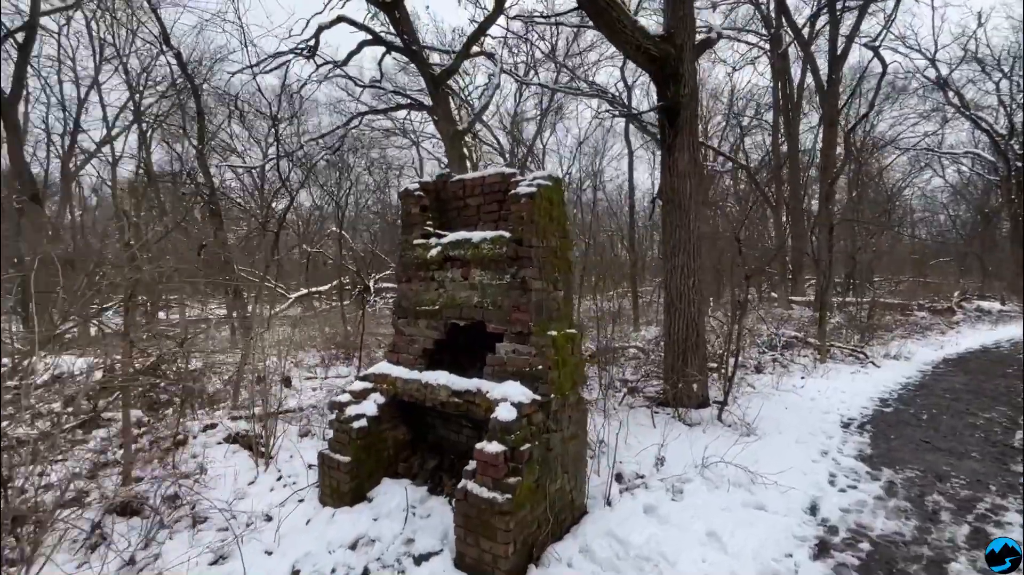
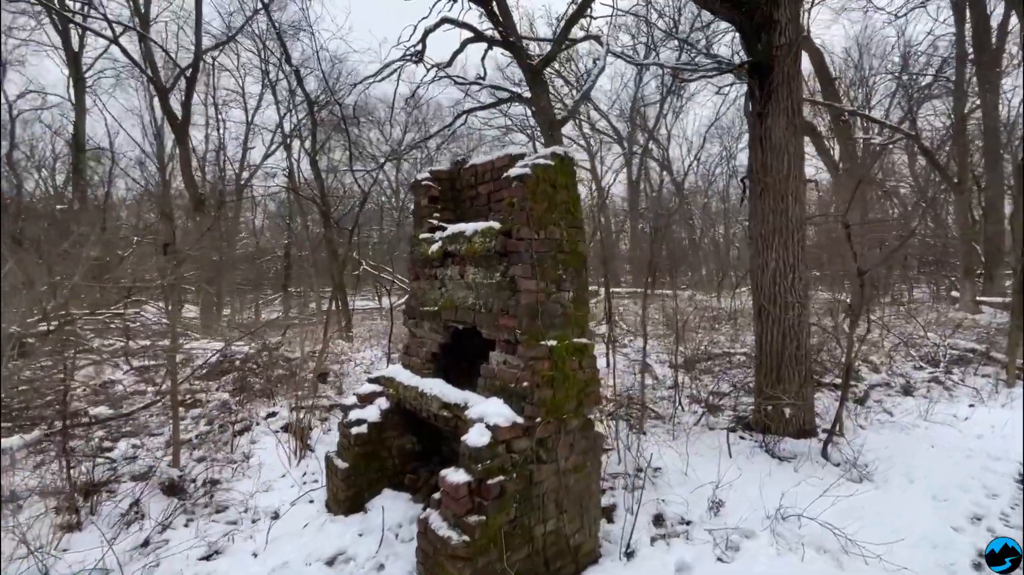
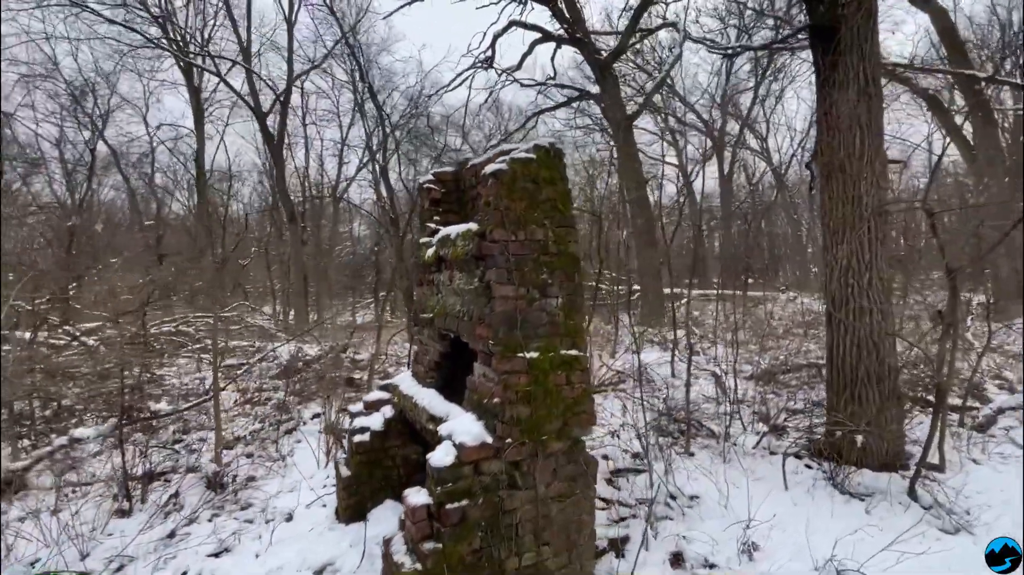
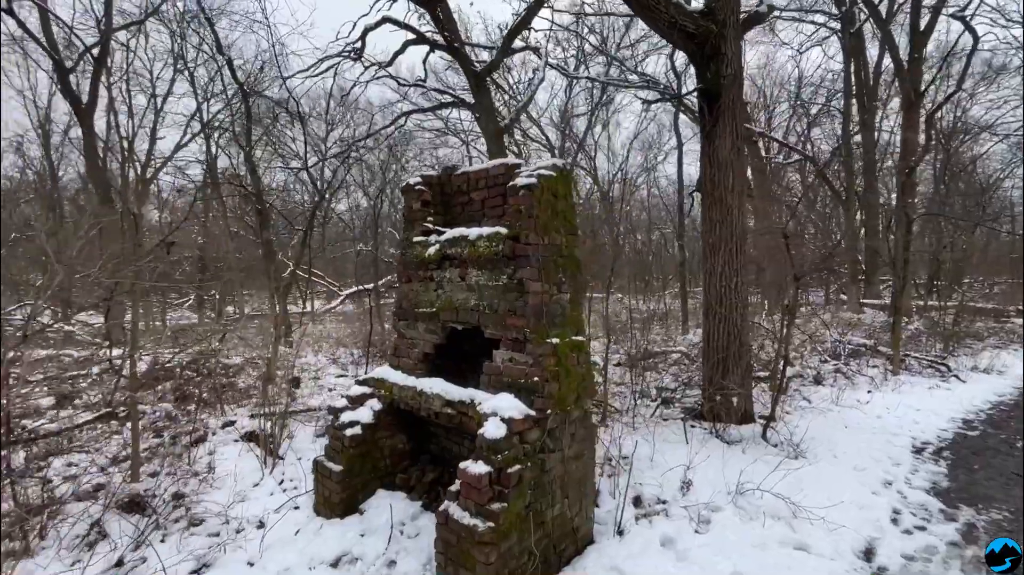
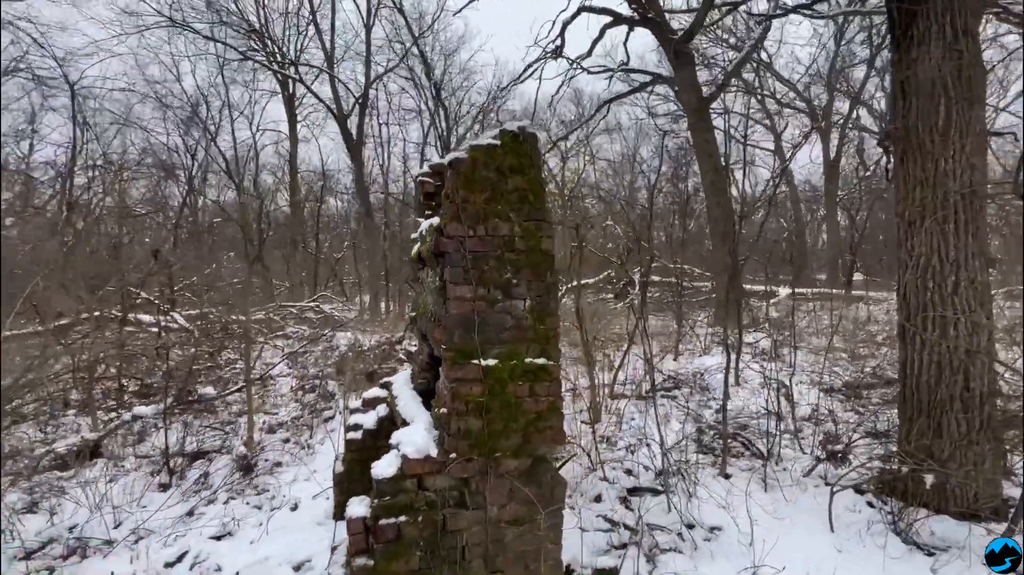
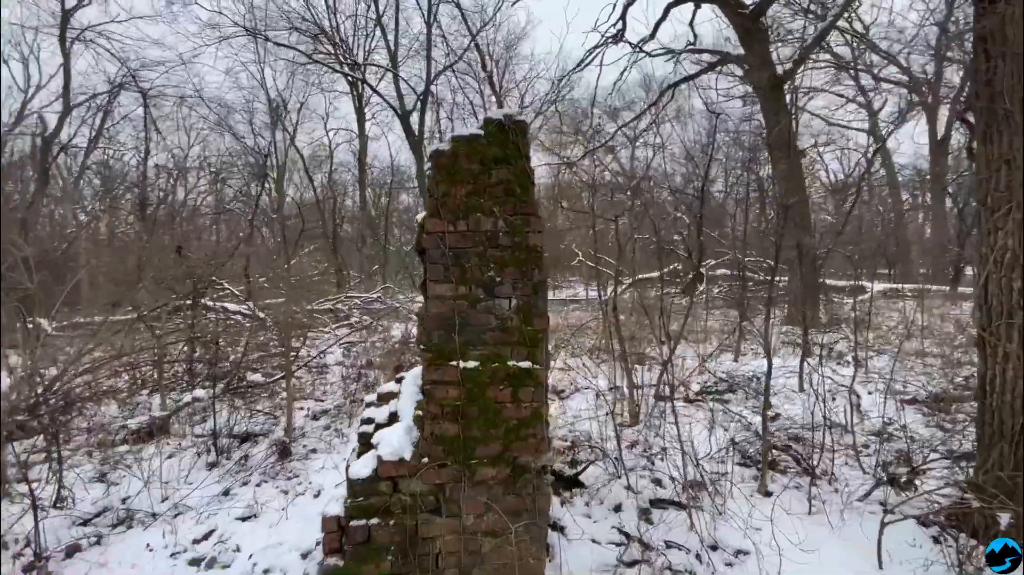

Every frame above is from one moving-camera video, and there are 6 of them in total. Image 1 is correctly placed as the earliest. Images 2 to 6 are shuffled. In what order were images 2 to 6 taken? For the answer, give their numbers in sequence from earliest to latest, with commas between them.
4, 2, 3, 5, 6
